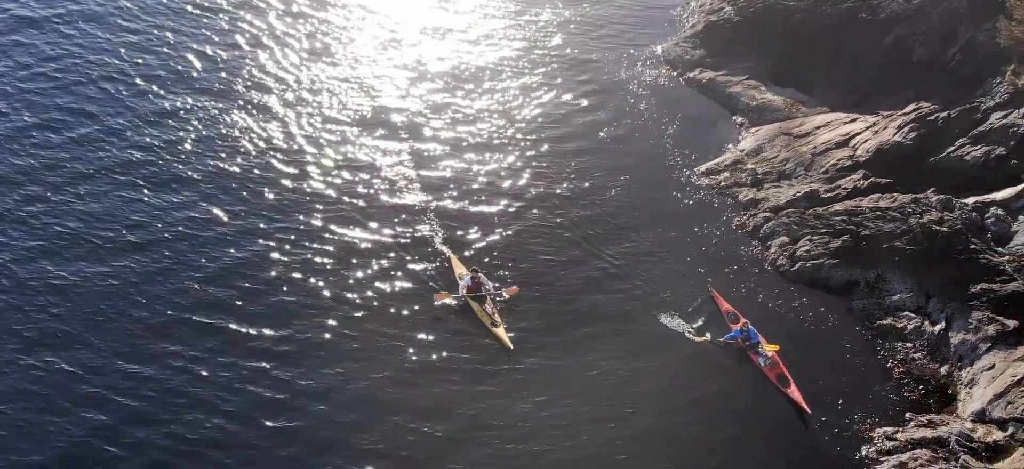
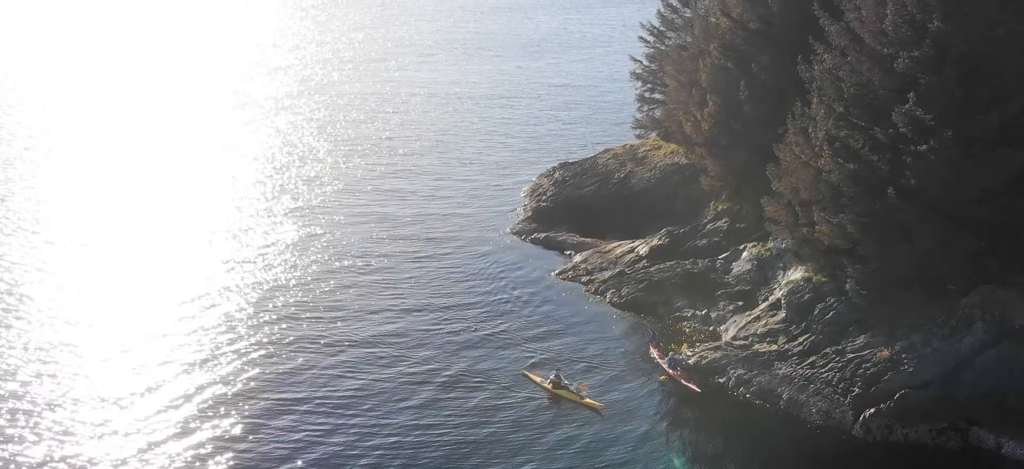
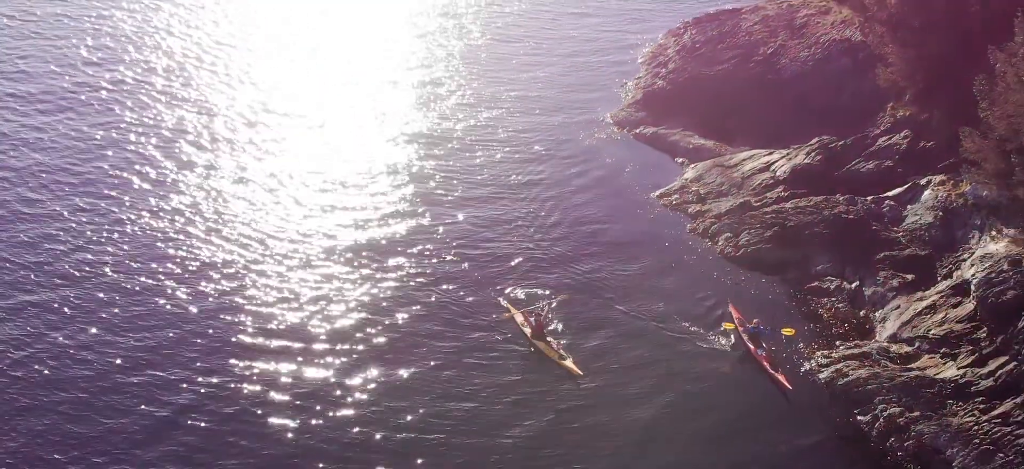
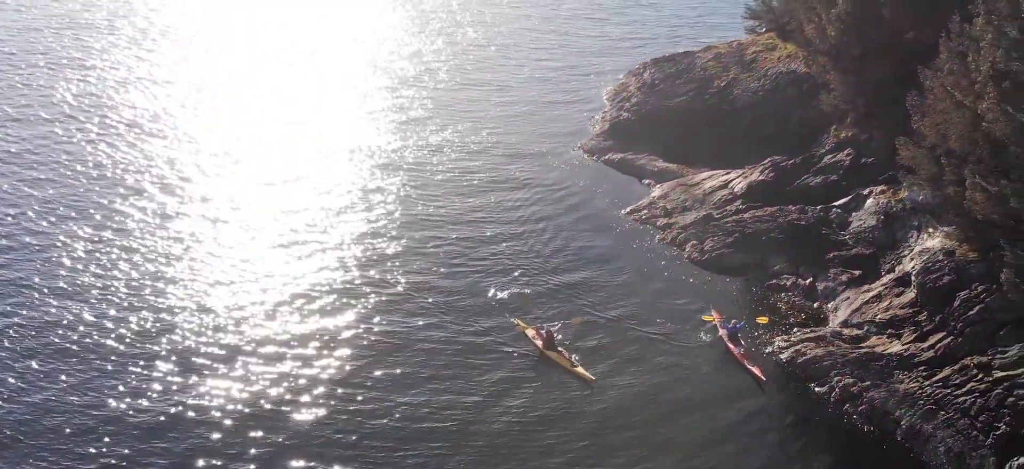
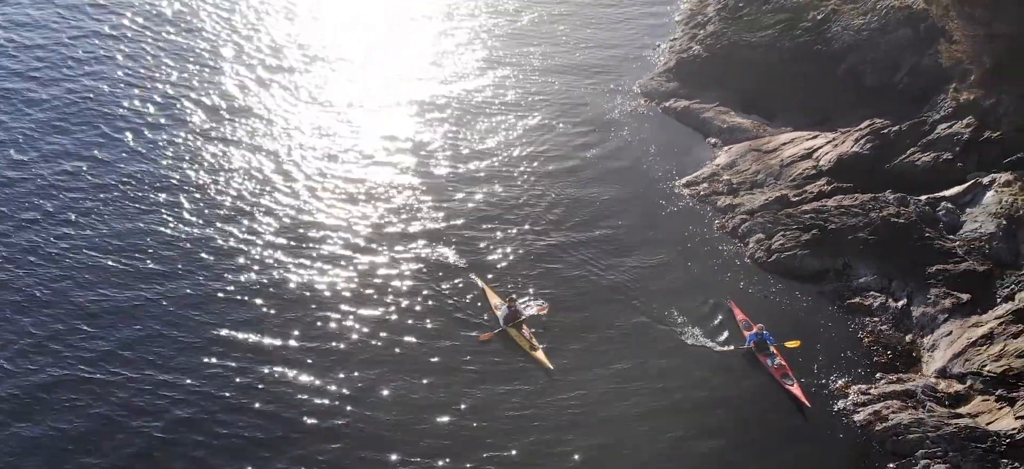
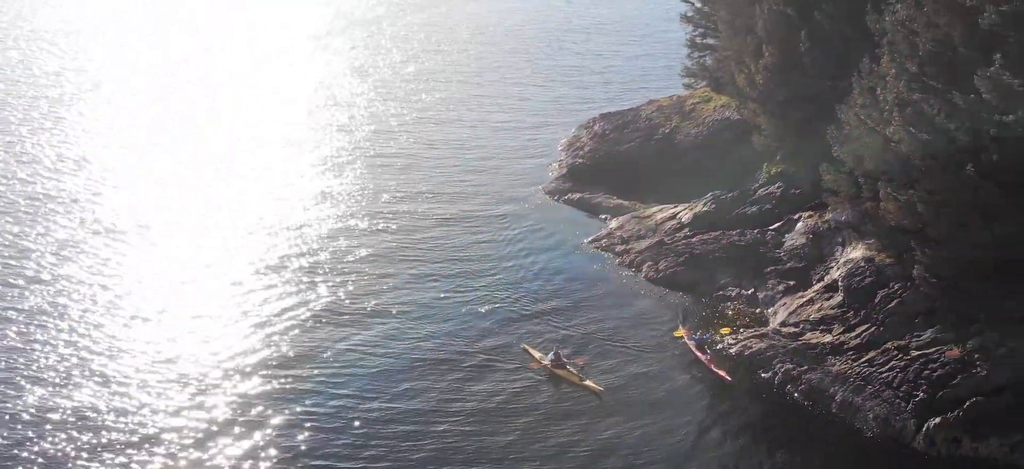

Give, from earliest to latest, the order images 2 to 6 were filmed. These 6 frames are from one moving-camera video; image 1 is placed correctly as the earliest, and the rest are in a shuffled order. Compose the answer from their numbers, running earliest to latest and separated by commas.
5, 3, 4, 6, 2
